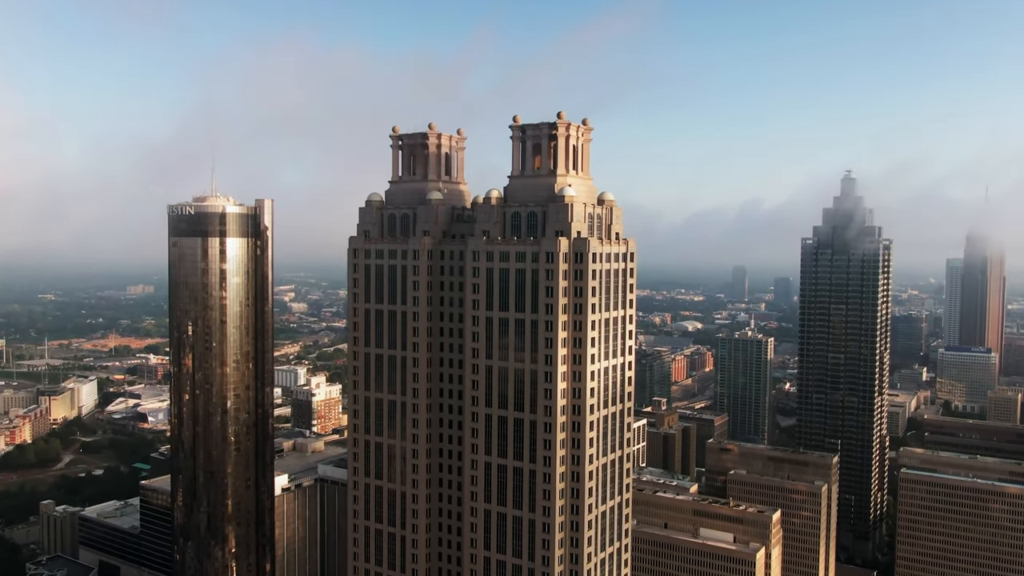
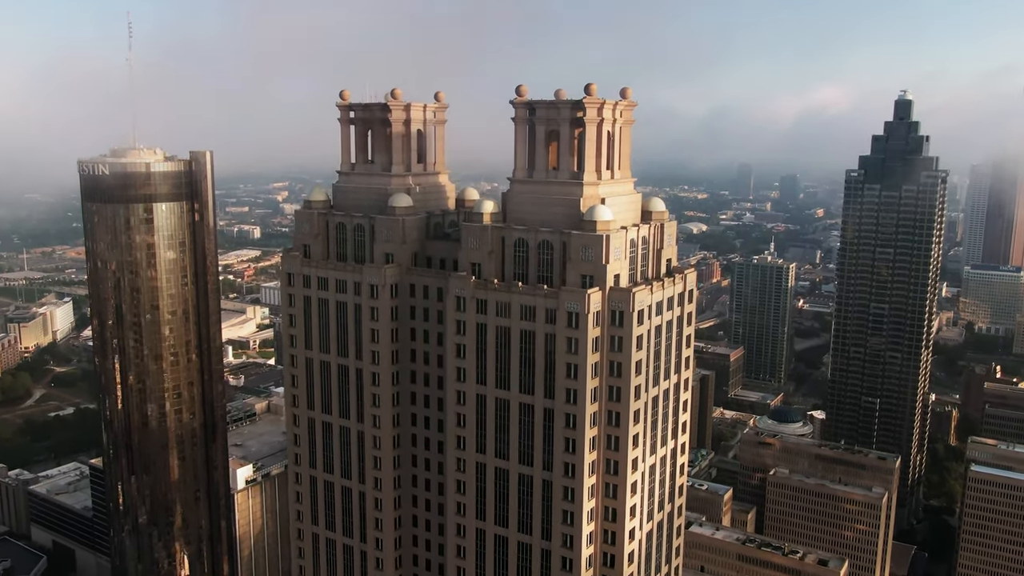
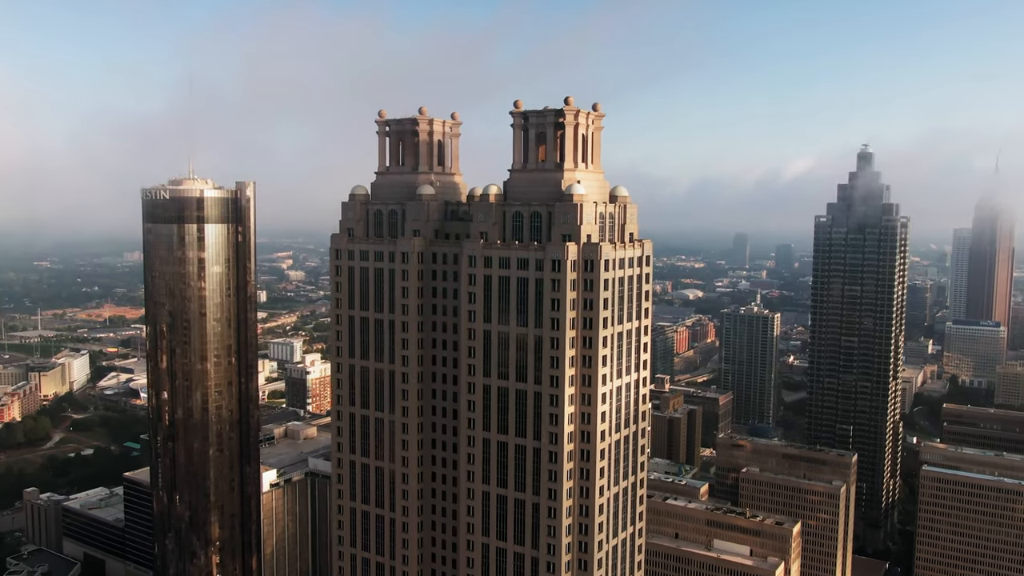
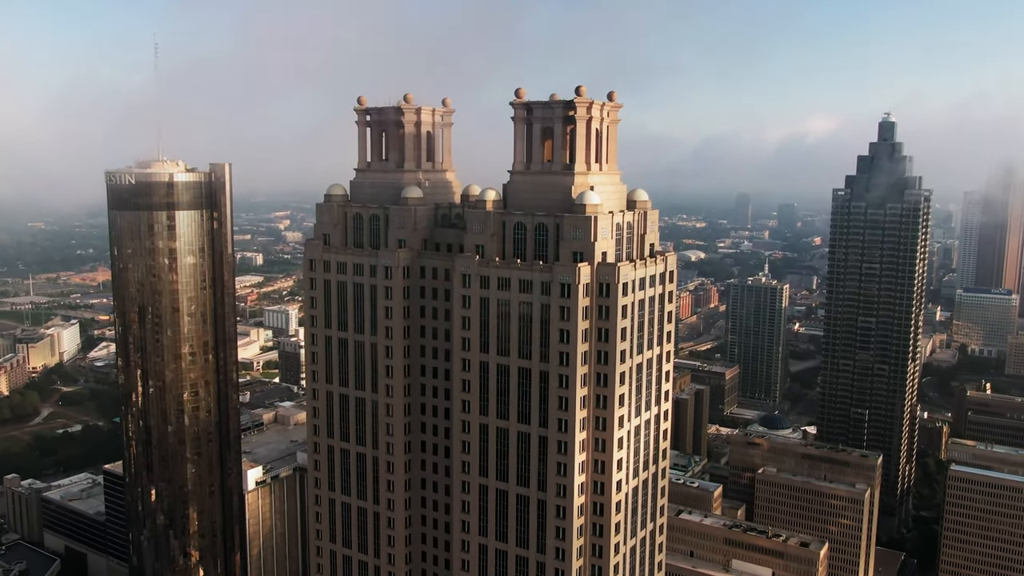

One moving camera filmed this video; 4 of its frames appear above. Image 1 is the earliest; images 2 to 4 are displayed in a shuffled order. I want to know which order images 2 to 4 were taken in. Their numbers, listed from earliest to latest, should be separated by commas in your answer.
3, 4, 2
